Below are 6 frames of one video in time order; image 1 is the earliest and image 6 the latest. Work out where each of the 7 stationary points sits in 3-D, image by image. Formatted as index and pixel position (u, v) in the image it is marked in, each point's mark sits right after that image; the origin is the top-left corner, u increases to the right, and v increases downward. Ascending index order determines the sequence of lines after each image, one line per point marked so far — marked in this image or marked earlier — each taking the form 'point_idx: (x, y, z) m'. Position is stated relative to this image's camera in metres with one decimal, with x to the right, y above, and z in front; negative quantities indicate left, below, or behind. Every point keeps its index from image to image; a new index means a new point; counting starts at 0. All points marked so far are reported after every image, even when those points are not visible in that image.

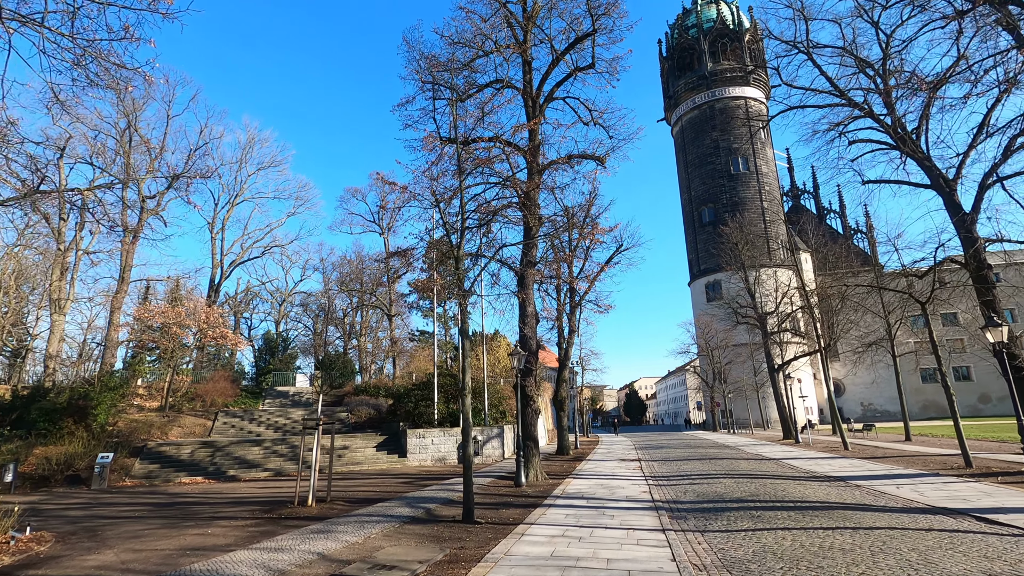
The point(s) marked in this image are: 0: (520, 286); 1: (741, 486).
0: (+0.2, +0.1, +14.2) m
1: (+4.5, -3.9, +10.7) m
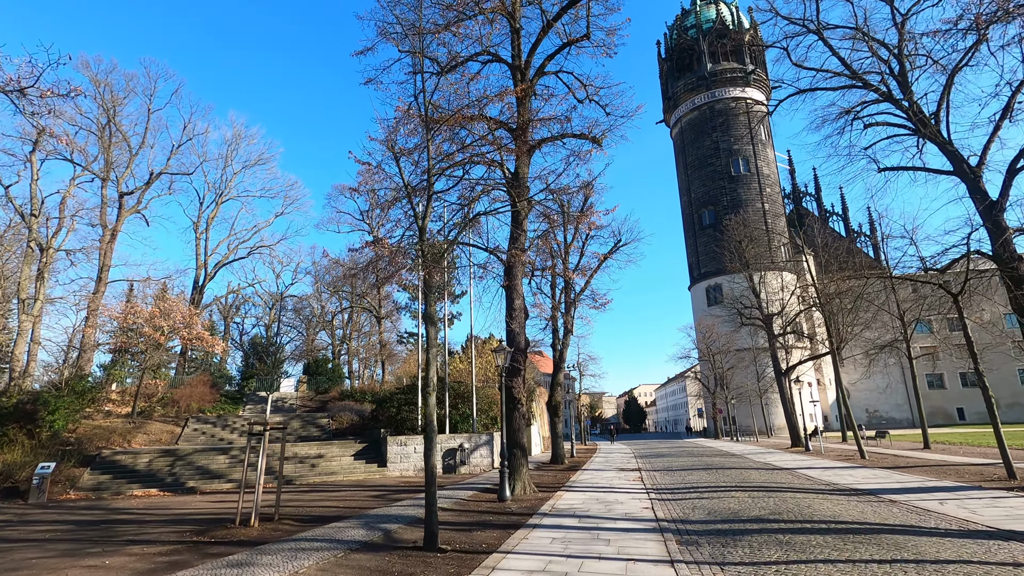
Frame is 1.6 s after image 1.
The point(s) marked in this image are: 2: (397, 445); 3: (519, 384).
0: (-0.1, +0.3, +12.8) m
1: (+4.2, -3.7, +9.2) m
2: (-3.7, -5.0, +17.3) m
3: (+0.2, -2.2, +12.4) m
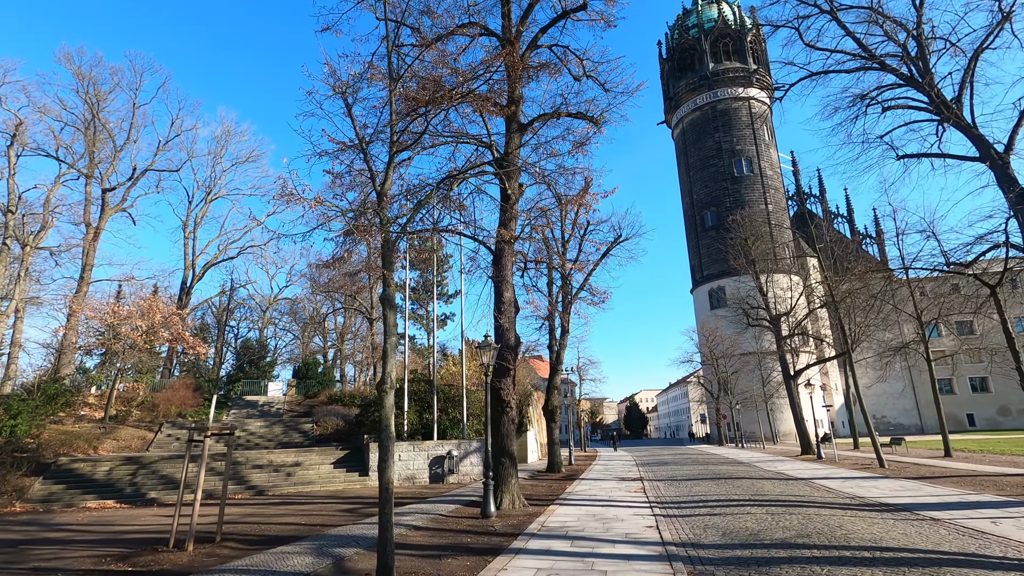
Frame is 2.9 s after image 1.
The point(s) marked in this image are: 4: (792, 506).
0: (-0.4, +0.5, +11.6) m
1: (+4.0, -3.4, +8.0) m
2: (-3.9, -4.9, +16.0) m
3: (-0.1, -2.0, +11.2) m
4: (+4.9, -3.8, +9.5) m
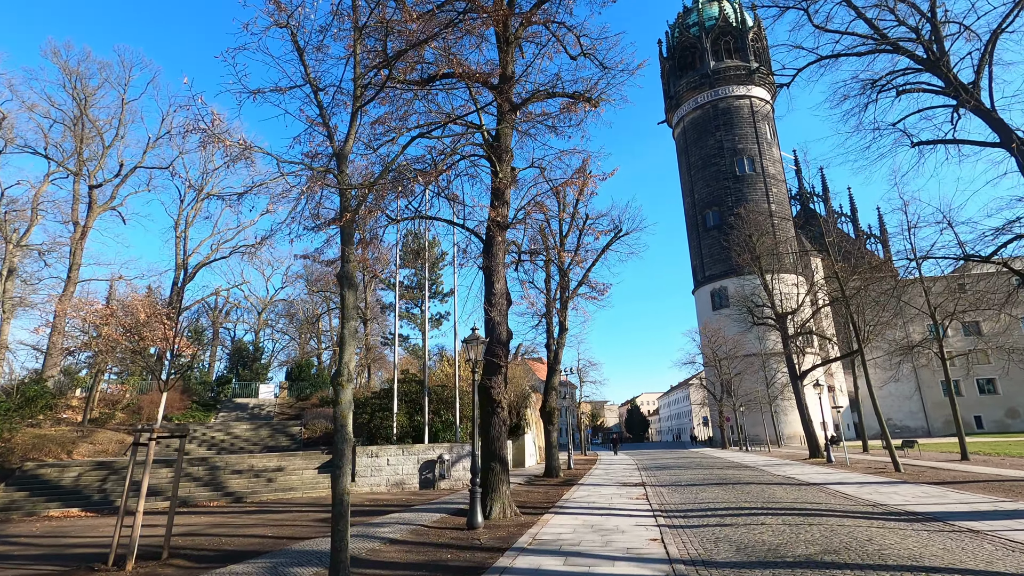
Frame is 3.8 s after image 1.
0: (-0.5, +0.7, +10.7) m
1: (+3.8, -3.2, +7.1) m
2: (-4.1, -4.7, +15.2) m
3: (-0.3, -1.8, +10.3) m
4: (+4.7, -3.6, +8.6) m
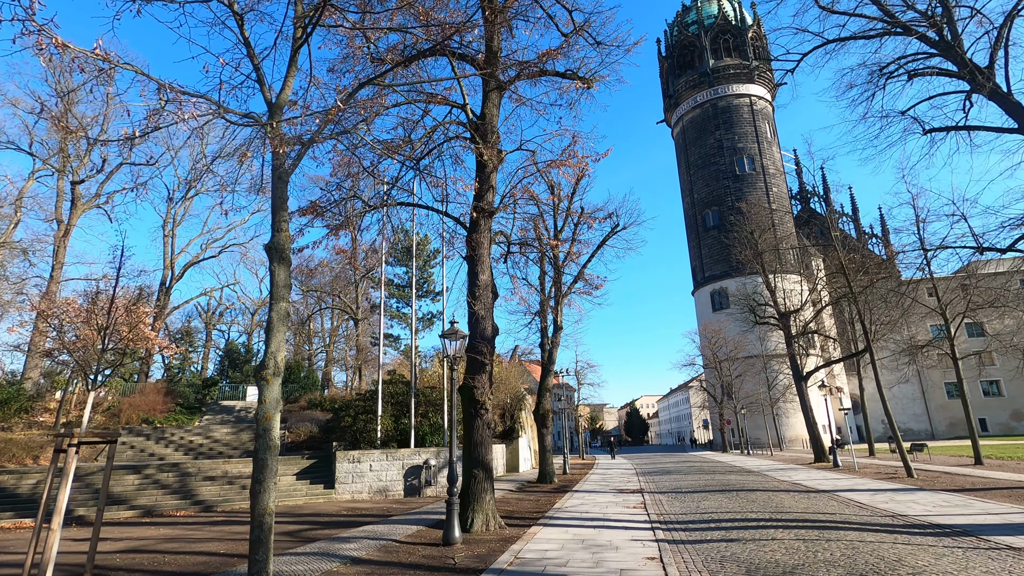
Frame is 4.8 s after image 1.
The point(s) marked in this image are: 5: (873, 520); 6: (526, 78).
0: (-0.8, +0.8, +9.9) m
1: (+3.5, -3.0, +6.2) m
2: (-4.4, -4.6, +14.3) m
3: (-0.5, -1.7, +9.5) m
4: (+4.5, -3.4, +7.7) m
5: (+5.7, -3.7, +8.5) m
6: (+0.3, +4.2, +10.8) m
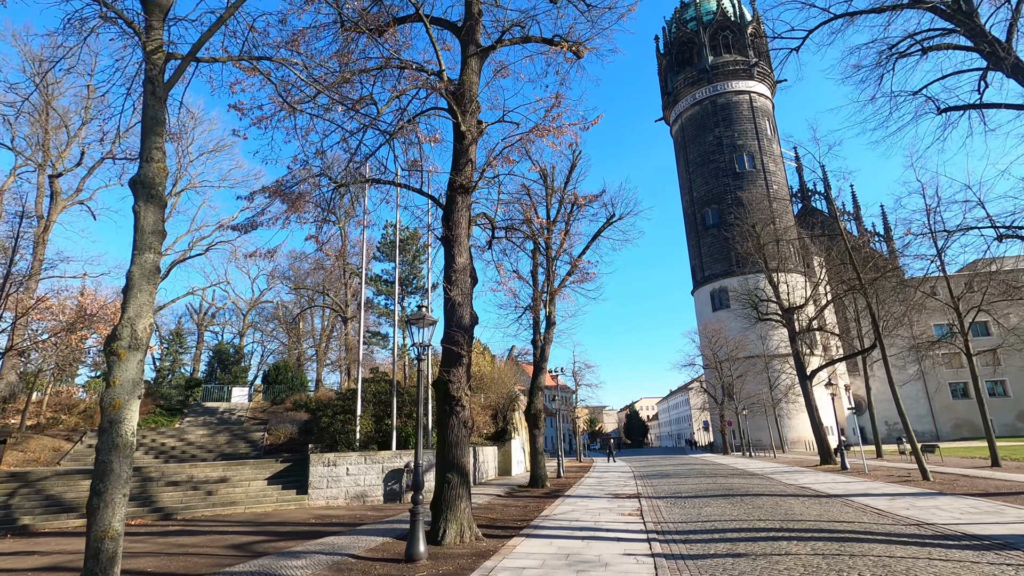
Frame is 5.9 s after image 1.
0: (-1.1, +1.1, +8.9) m
1: (+3.2, -2.7, +5.3) m
2: (-4.7, -4.4, +13.3) m
3: (-0.8, -1.4, +8.5) m
4: (+4.2, -3.2, +6.7) m
5: (+5.4, -3.4, +7.5) m
6: (0.0, +4.5, +9.8) m
